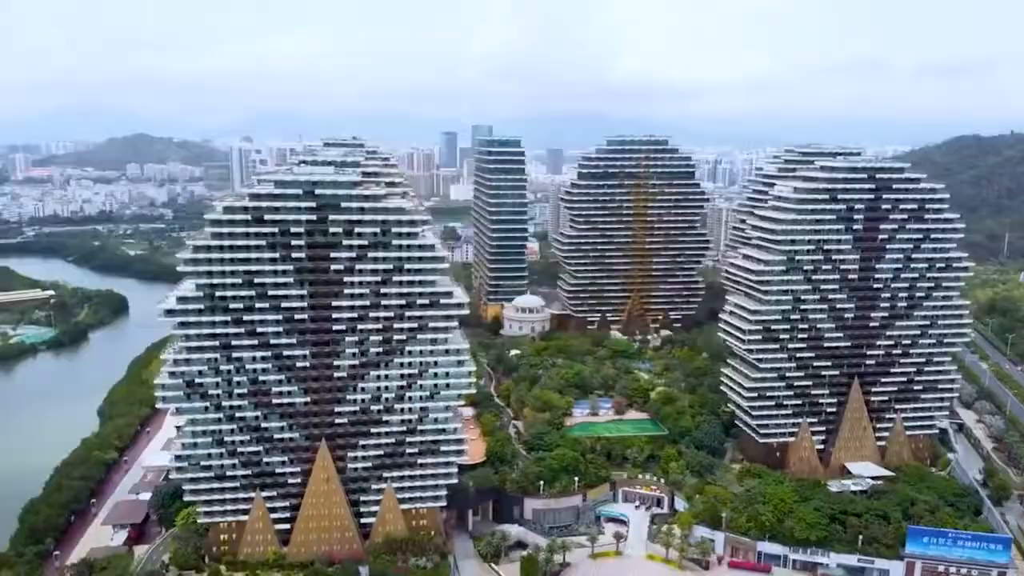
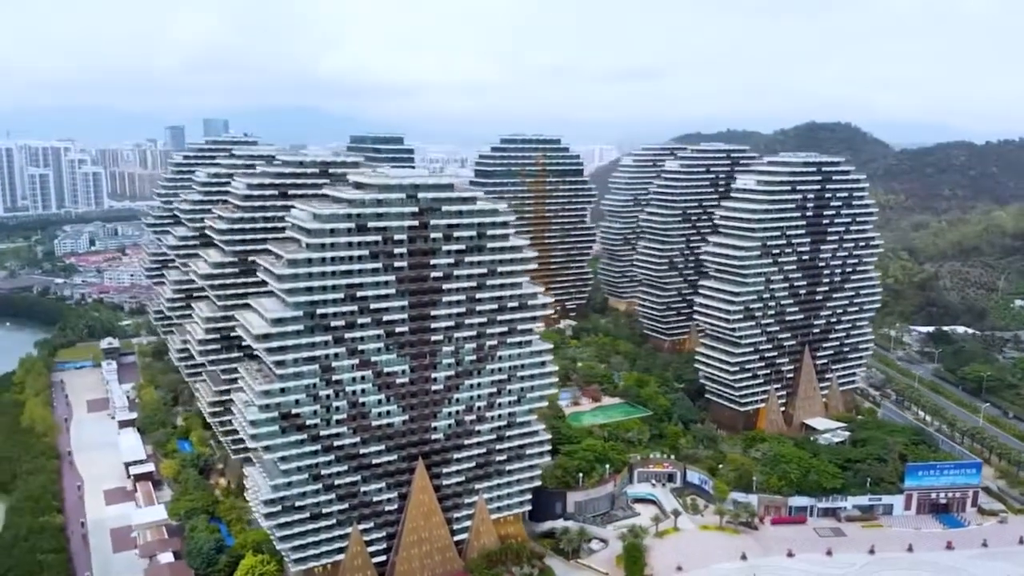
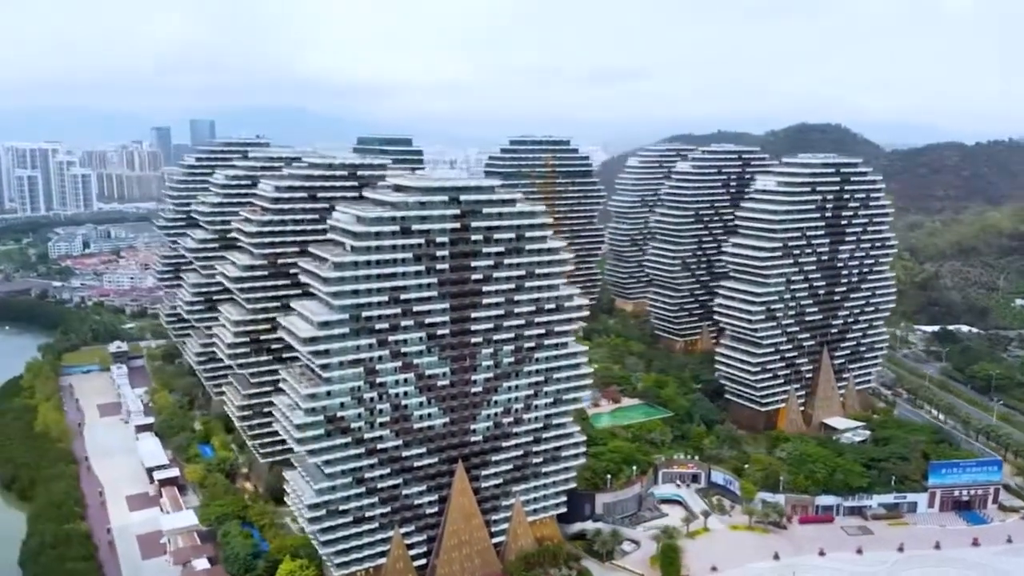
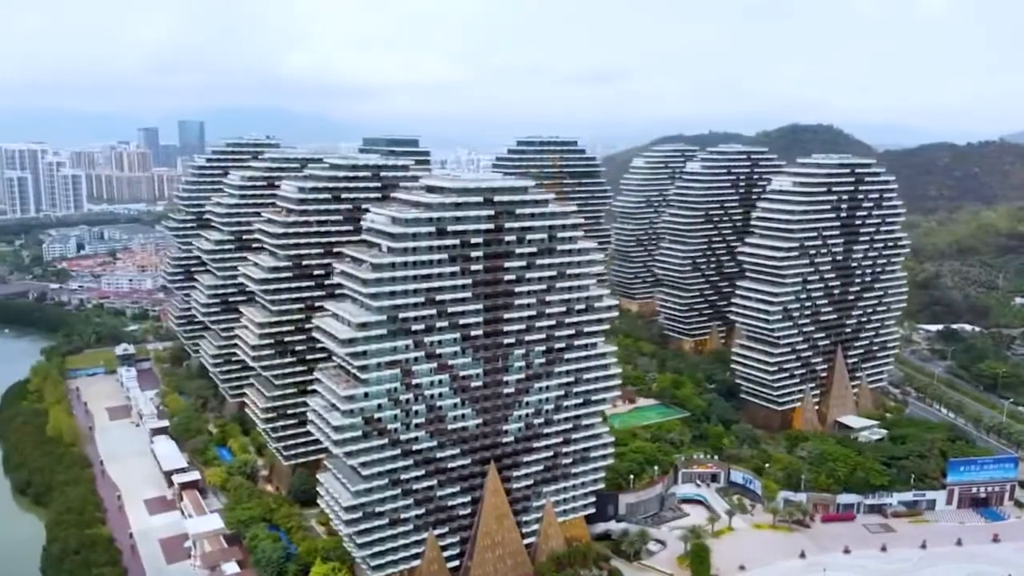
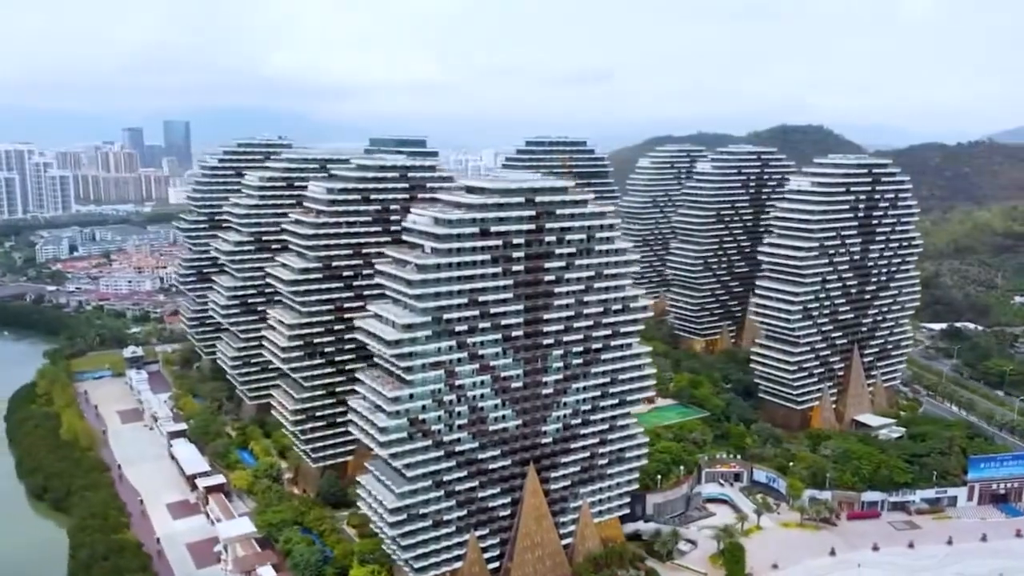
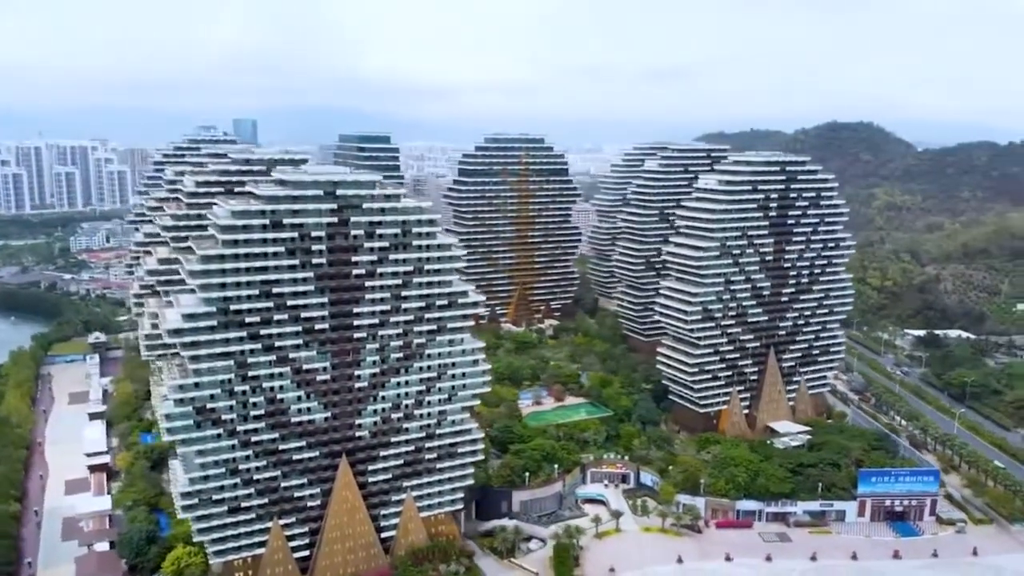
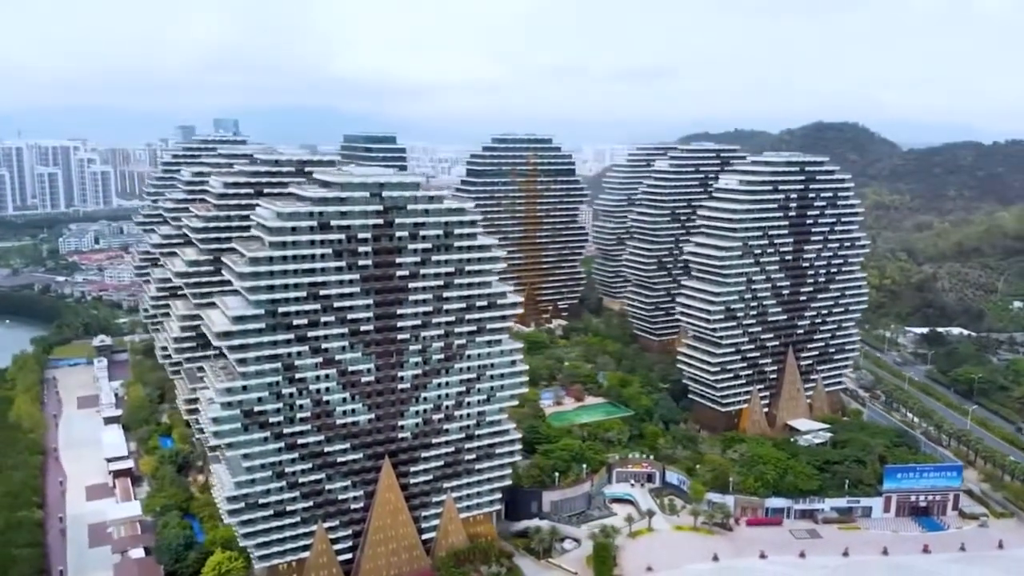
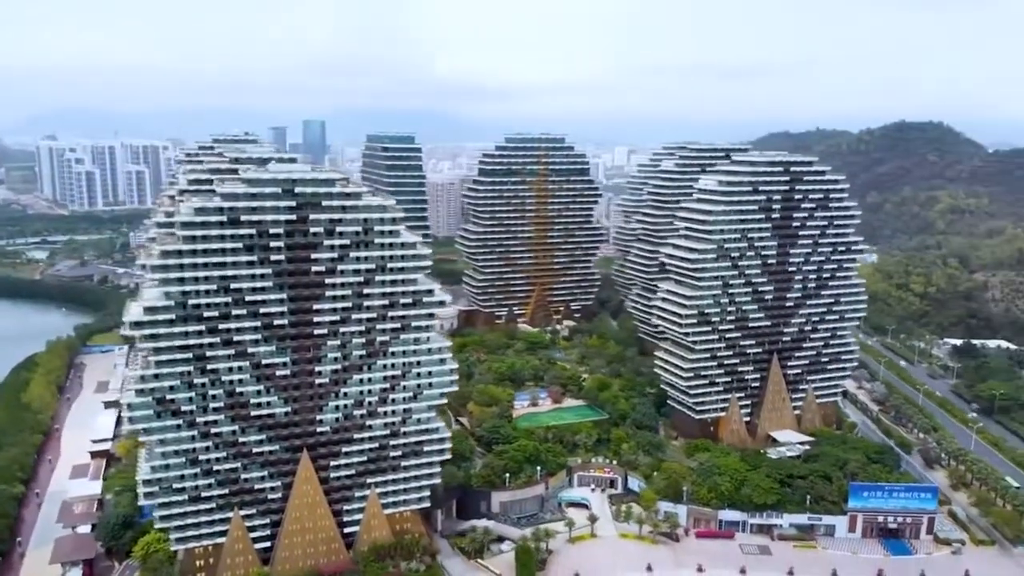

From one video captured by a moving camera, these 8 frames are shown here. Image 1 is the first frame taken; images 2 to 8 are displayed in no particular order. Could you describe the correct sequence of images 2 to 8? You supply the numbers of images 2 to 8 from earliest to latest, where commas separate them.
8, 6, 7, 2, 3, 4, 5
